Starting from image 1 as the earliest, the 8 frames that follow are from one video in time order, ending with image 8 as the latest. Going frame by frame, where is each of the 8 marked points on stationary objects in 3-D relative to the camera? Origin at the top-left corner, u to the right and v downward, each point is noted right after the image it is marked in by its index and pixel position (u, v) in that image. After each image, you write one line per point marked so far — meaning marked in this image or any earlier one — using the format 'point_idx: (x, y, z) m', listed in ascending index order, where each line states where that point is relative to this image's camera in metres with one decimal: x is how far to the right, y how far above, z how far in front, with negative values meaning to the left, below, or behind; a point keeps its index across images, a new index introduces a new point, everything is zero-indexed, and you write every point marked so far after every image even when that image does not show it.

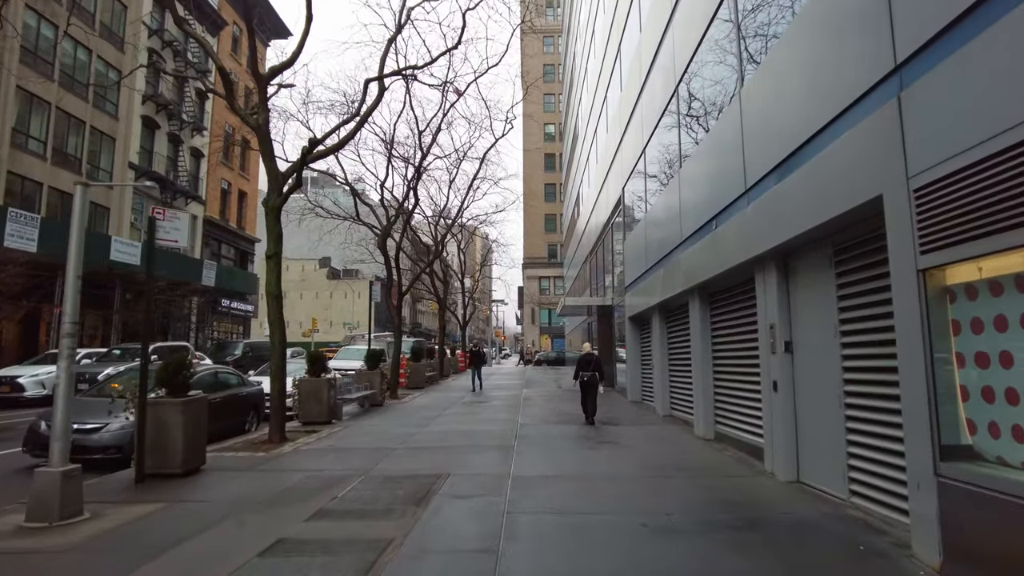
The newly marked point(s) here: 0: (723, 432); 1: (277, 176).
0: (+3.3, -2.2, +9.7) m
1: (-4.3, +2.0, +11.6) m
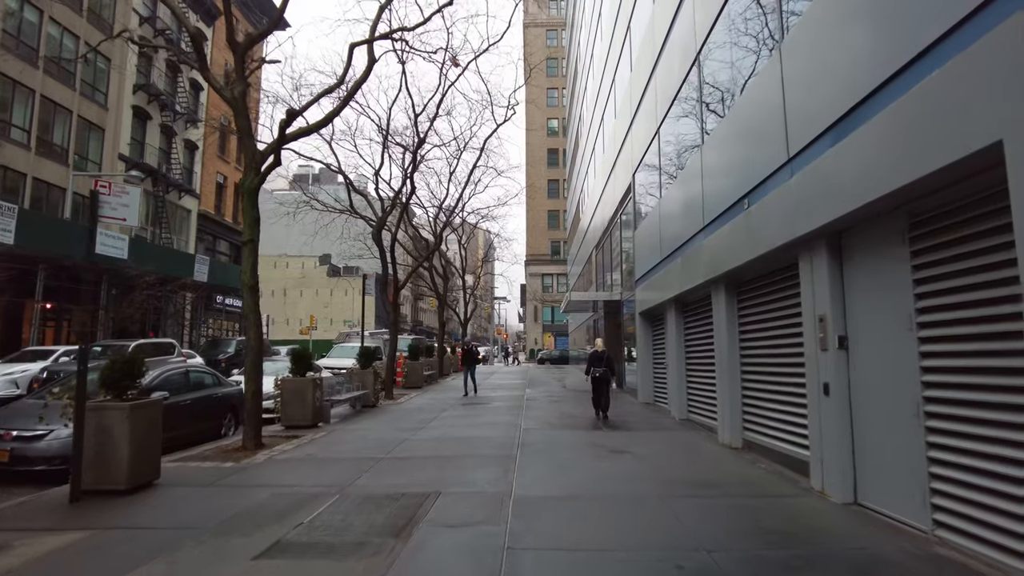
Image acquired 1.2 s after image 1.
0: (+3.3, -2.1, +8.5) m
1: (-4.3, +2.2, +10.5) m
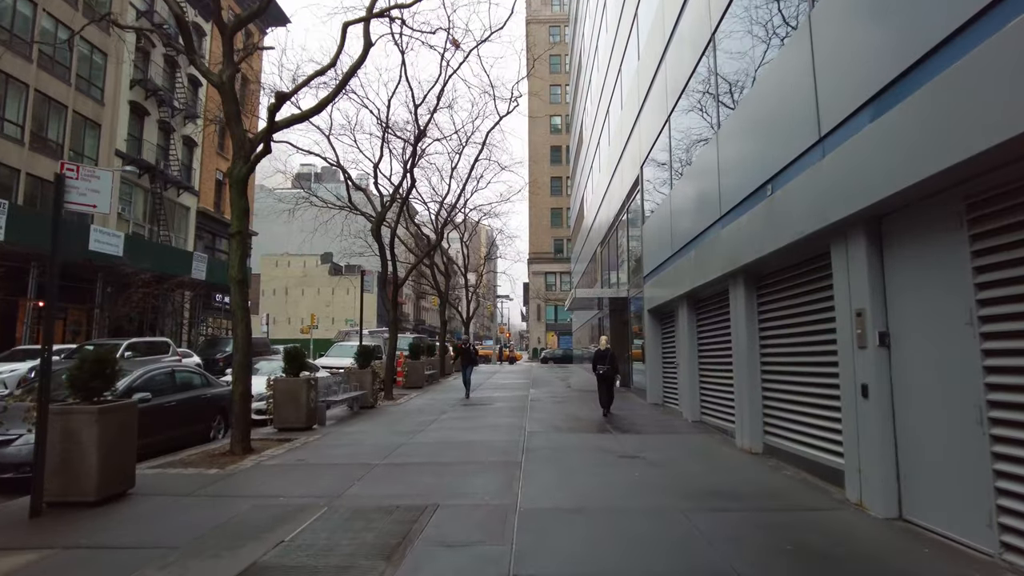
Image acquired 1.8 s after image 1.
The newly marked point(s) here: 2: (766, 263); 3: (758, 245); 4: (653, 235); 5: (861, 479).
0: (+3.3, -2.0, +7.9) m
1: (-4.2, +2.3, +10.0) m
2: (+3.2, +0.3, +7.9) m
3: (+3.1, +0.6, +7.8) m
4: (+3.7, +1.4, +16.8) m
5: (+3.1, -1.7, +5.6) m
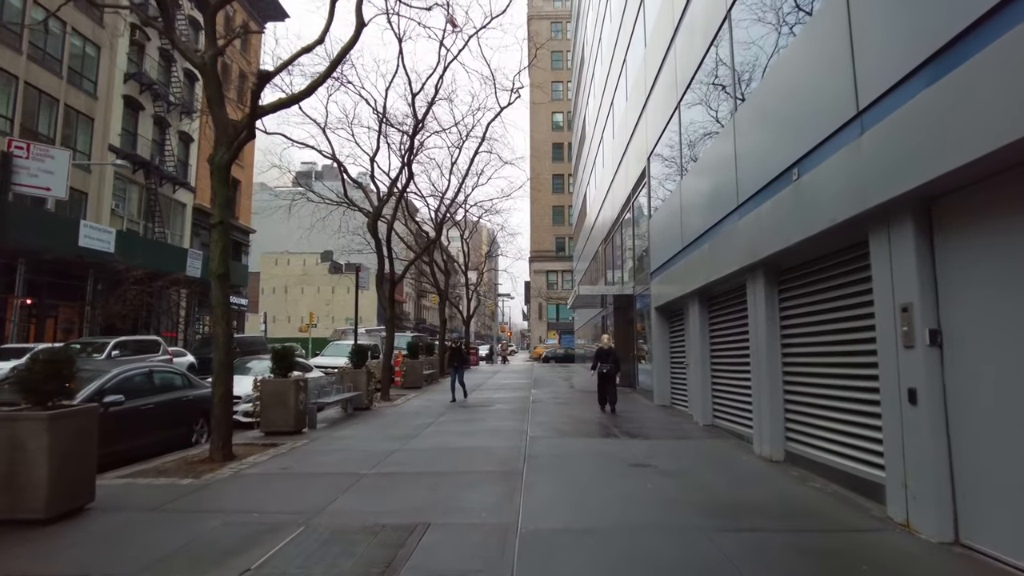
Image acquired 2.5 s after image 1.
0: (+3.3, -1.9, +7.3) m
1: (-4.2, +2.3, +9.3) m
2: (+3.2, +0.4, +7.2) m
3: (+3.1, +0.6, +7.2) m
4: (+3.7, +1.4, +16.2) m
5: (+3.1, -1.6, +4.9) m
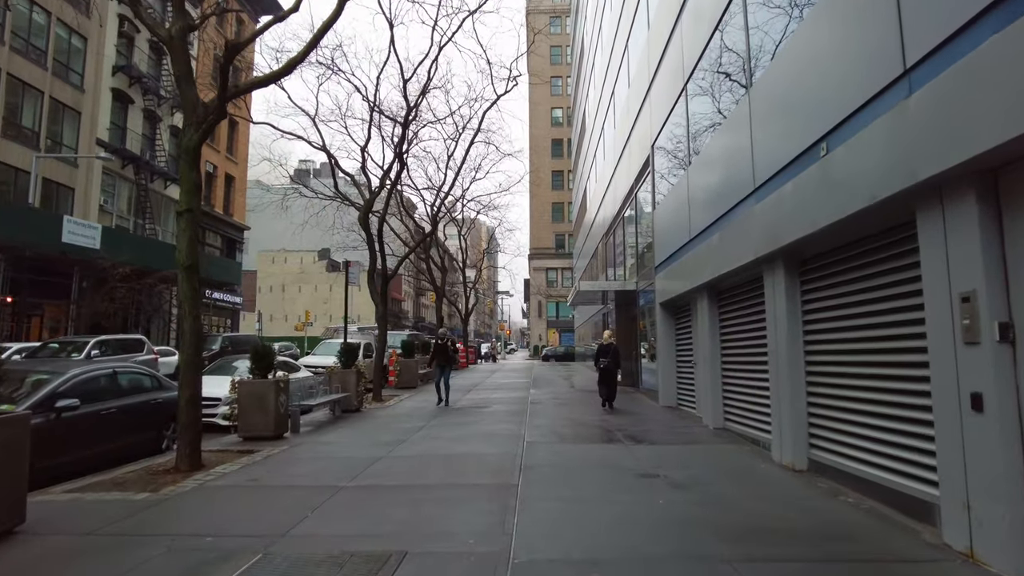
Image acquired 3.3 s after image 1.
0: (+3.3, -1.8, +6.5) m
1: (-4.3, +2.4, +8.6) m
2: (+3.2, +0.5, +6.5) m
3: (+3.0, +0.7, +6.4) m
4: (+3.7, +1.6, +15.4) m
5: (+3.0, -1.5, +4.2) m
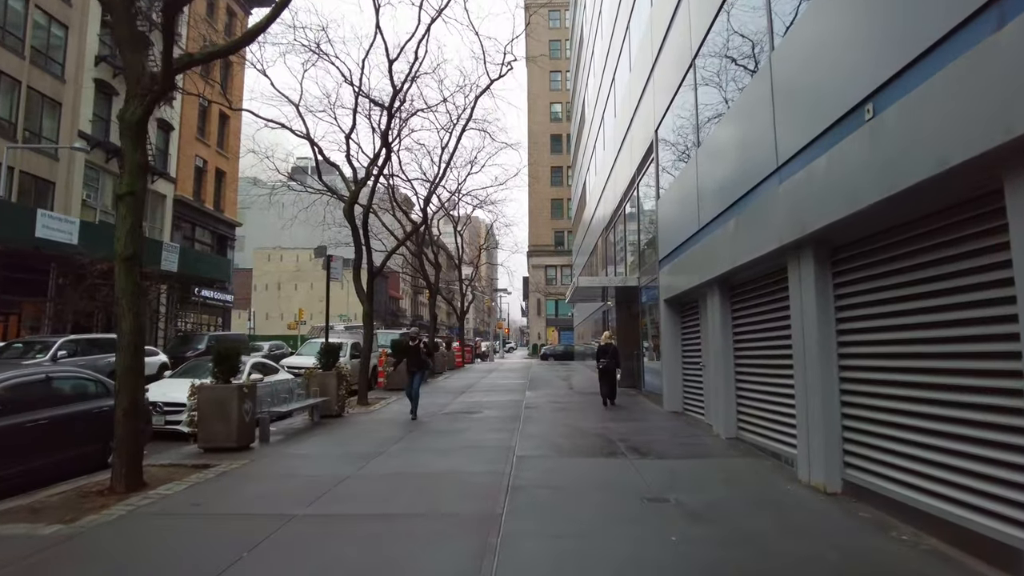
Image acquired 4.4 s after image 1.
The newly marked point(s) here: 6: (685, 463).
0: (+3.1, -1.7, +5.5) m
1: (-4.4, +2.5, +7.5) m
2: (+3.0, +0.6, +5.5) m
3: (+2.9, +0.8, +5.4) m
4: (+3.5, +1.7, +14.4) m
5: (+2.9, -1.5, +3.2) m
6: (+2.1, -2.1, +7.7) m
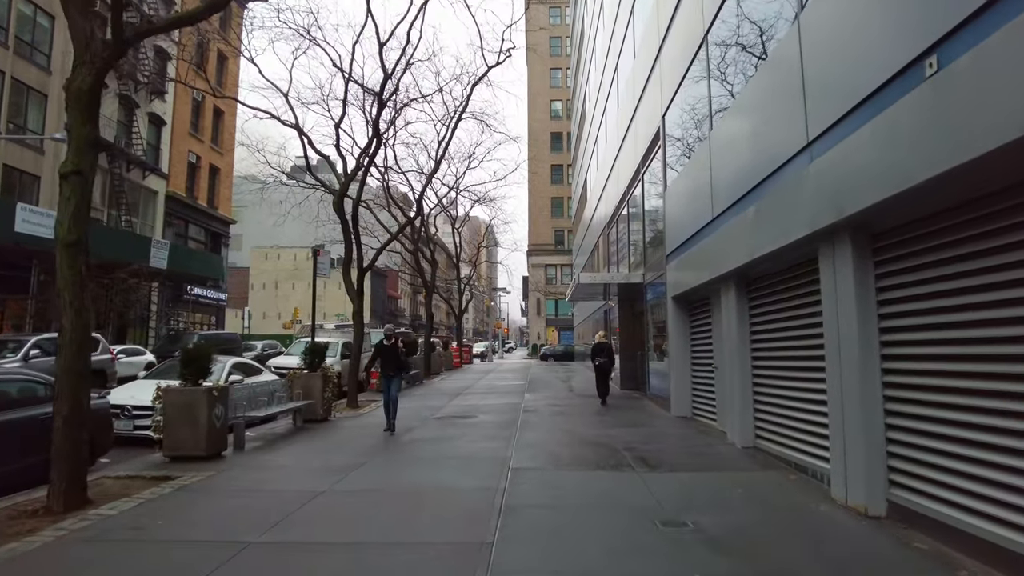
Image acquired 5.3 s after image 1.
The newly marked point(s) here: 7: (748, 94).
0: (+3.1, -1.7, +4.7) m
1: (-4.5, +2.6, +6.7) m
2: (+3.0, +0.6, +4.6) m
3: (+2.8, +0.9, +4.6) m
4: (+3.5, +1.7, +13.6) m
5: (+2.8, -1.4, +2.4) m
6: (+2.1, -2.1, +6.9) m
7: (+3.3, +2.8, +8.6) m
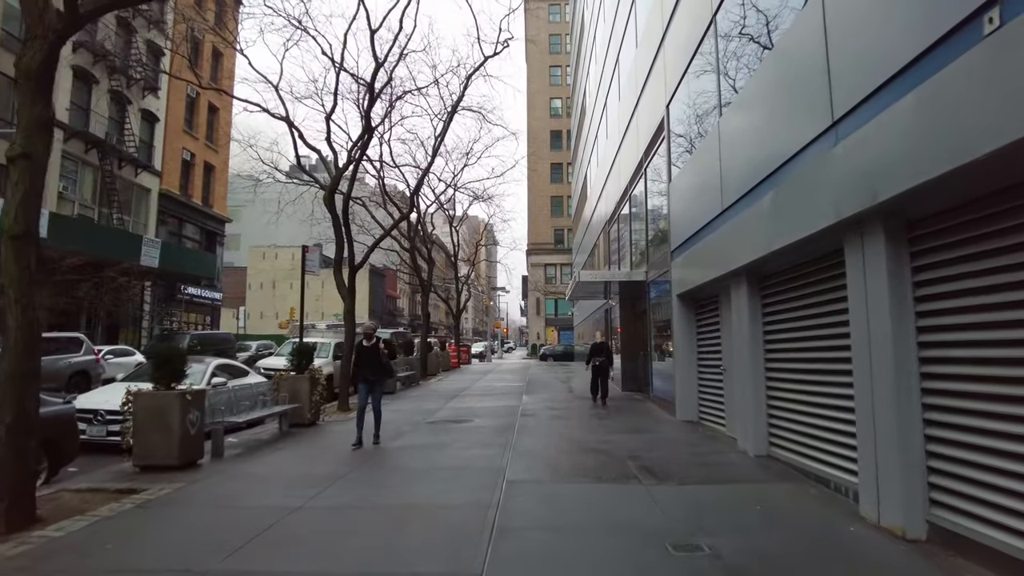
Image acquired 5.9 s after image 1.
0: (+3.0, -1.6, +4.1) m
1: (-4.5, +2.6, +6.1) m
2: (+2.9, +0.7, +4.1) m
3: (+2.8, +0.9, +4.0) m
4: (+3.4, +1.8, +13.0) m
5: (+2.8, -1.4, +1.8) m
6: (+2.0, -2.0, +6.4) m
7: (+3.2, +2.8, +8.0) m
